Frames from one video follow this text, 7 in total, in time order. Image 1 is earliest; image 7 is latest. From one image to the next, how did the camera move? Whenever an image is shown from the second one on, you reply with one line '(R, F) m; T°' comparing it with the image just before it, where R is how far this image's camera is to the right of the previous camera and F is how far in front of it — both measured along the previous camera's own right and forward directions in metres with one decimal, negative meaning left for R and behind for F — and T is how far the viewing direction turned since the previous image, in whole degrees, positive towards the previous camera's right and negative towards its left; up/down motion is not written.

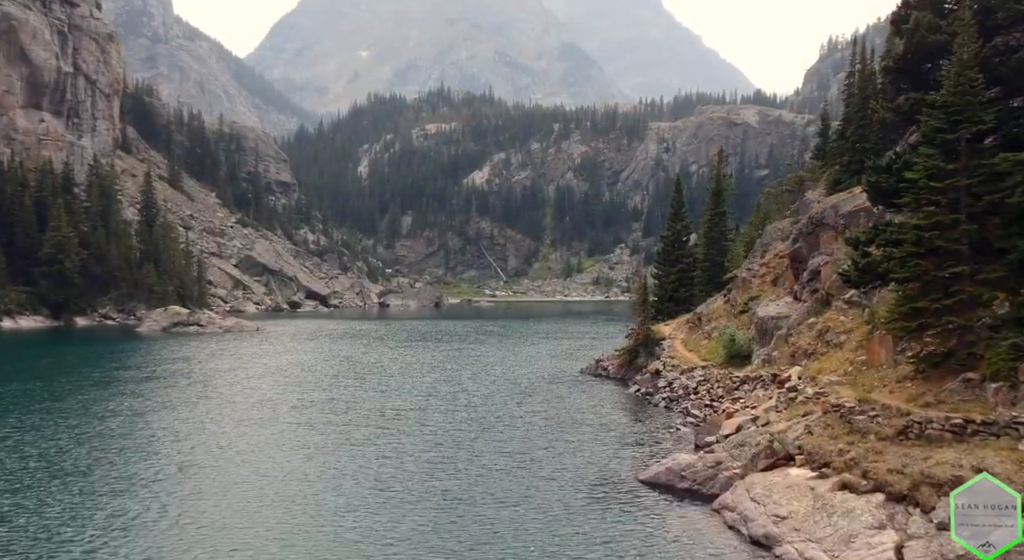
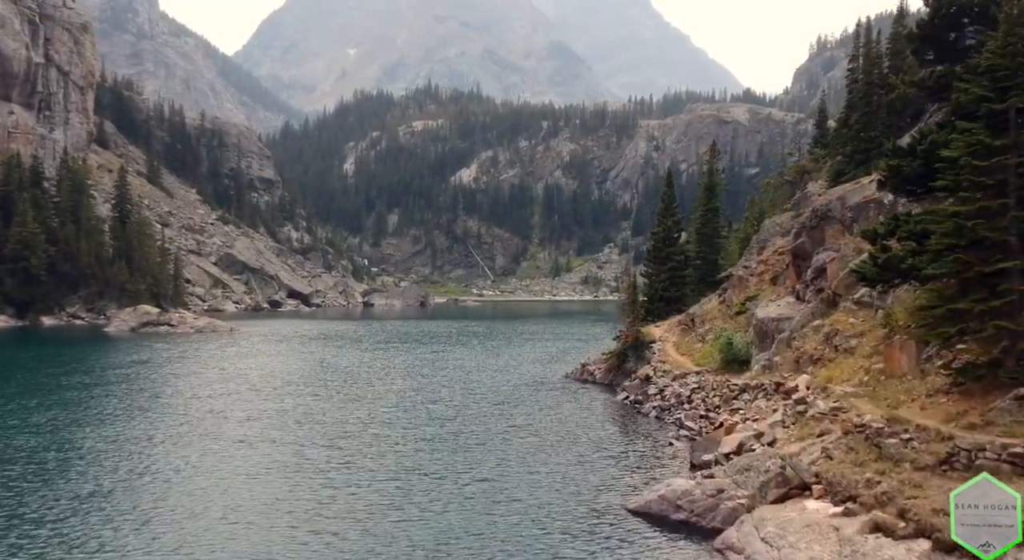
(+0.7, +5.4) m; +1°
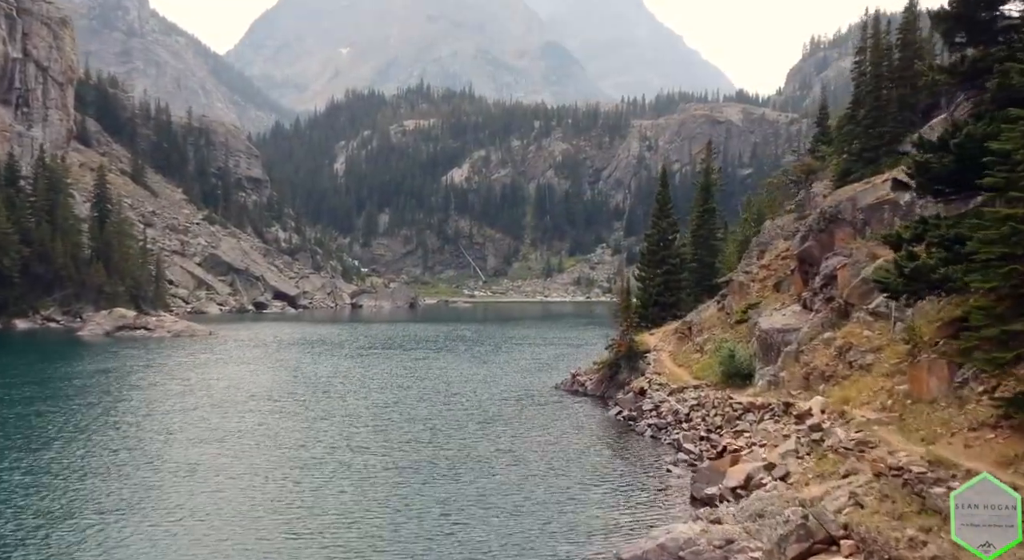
(+0.5, +4.5) m; 0°
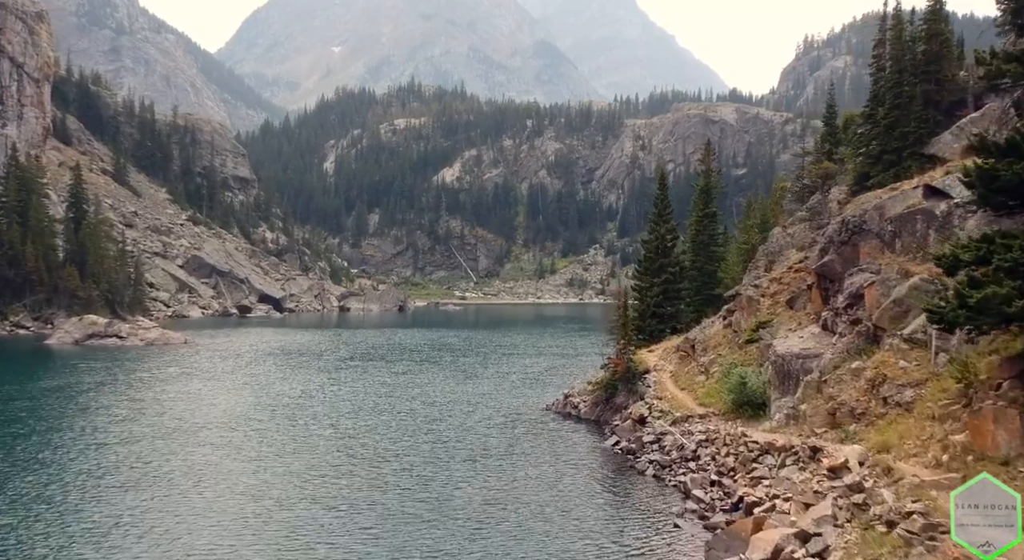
(+0.4, +5.9) m; 0°
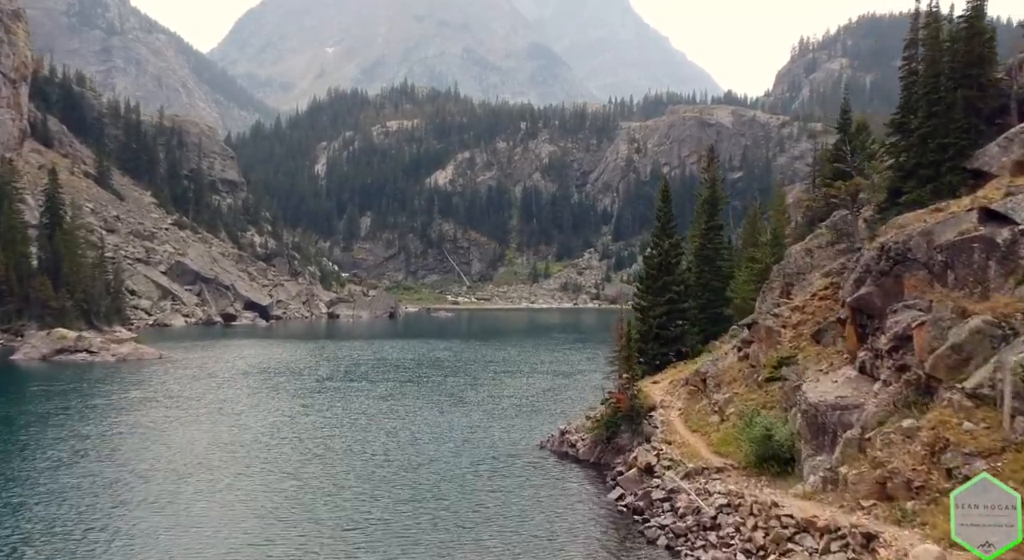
(+0.2, +6.4) m; 0°
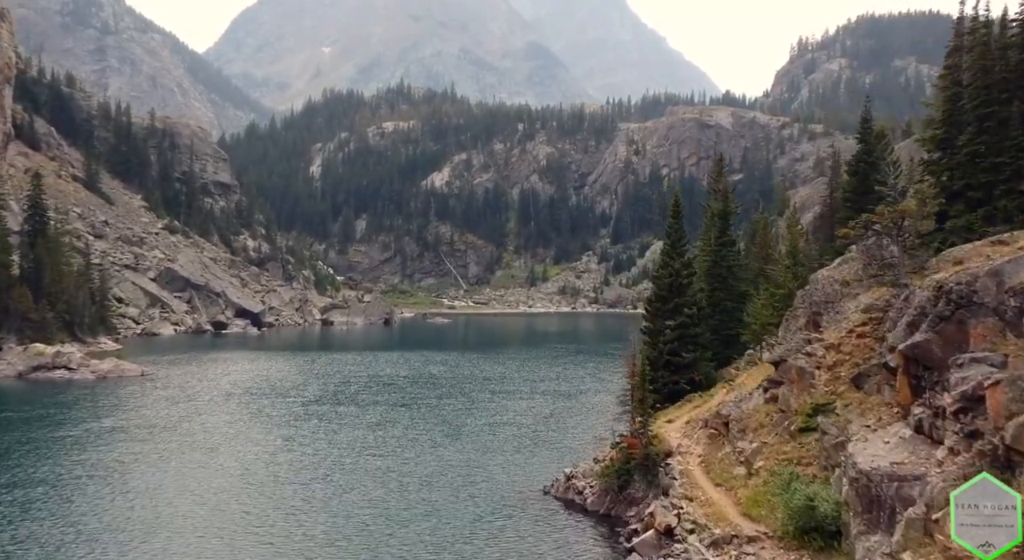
(-0.2, +5.5) m; 0°
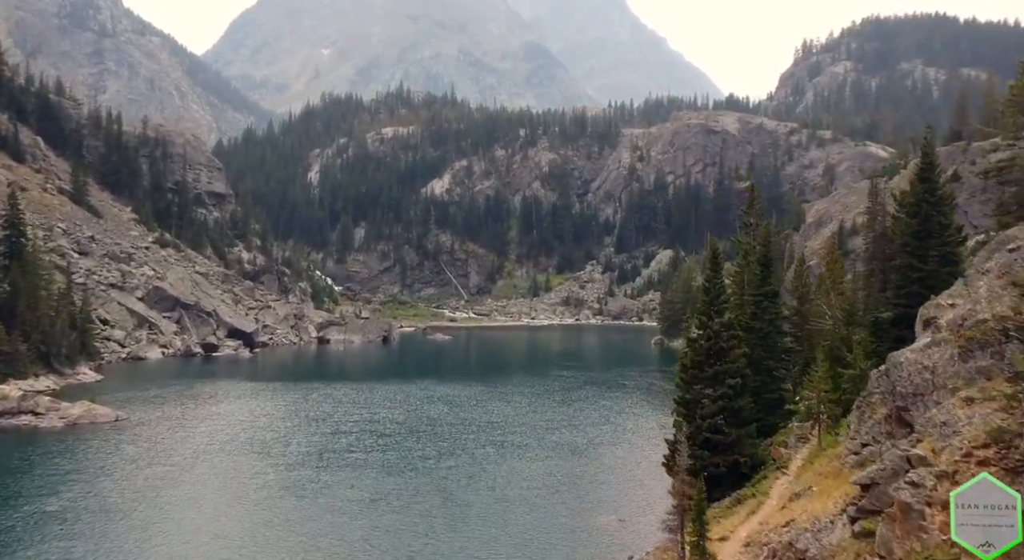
(-0.9, +10.1) m; 0°
